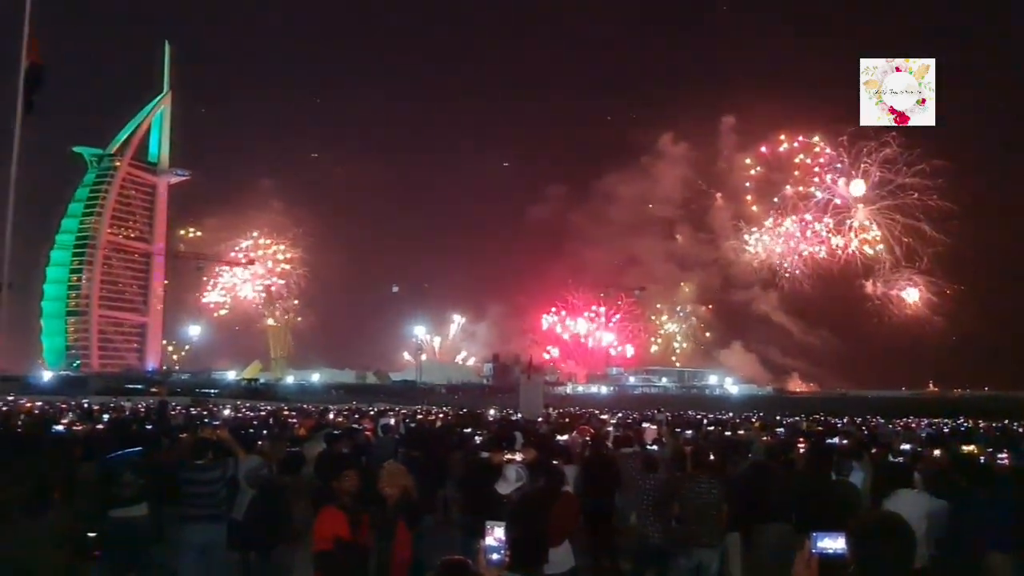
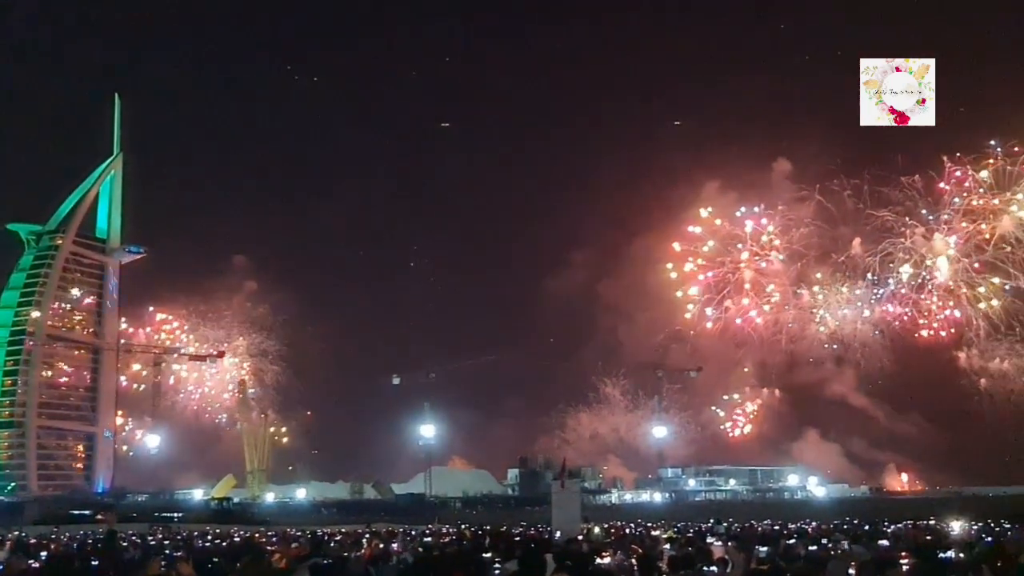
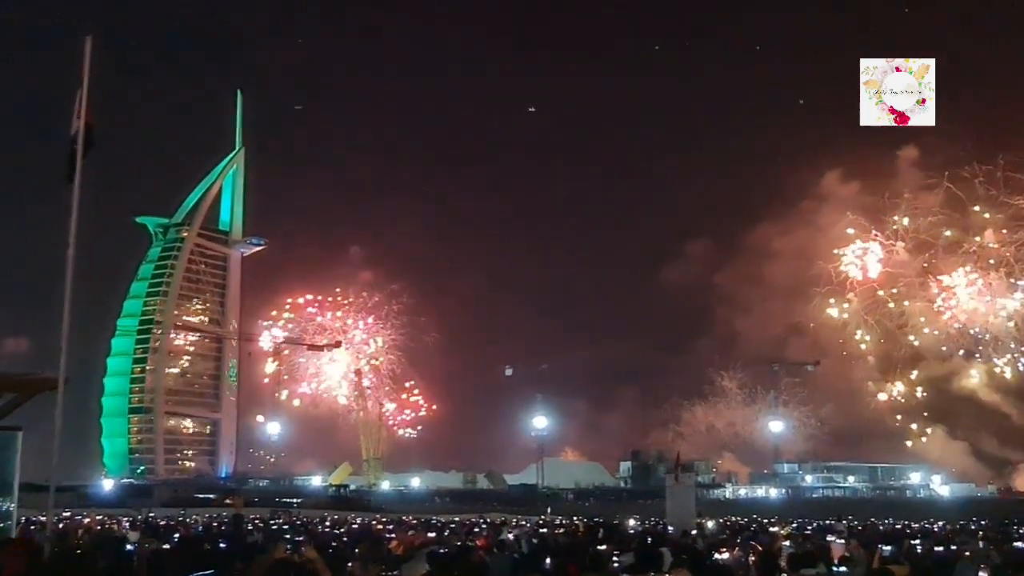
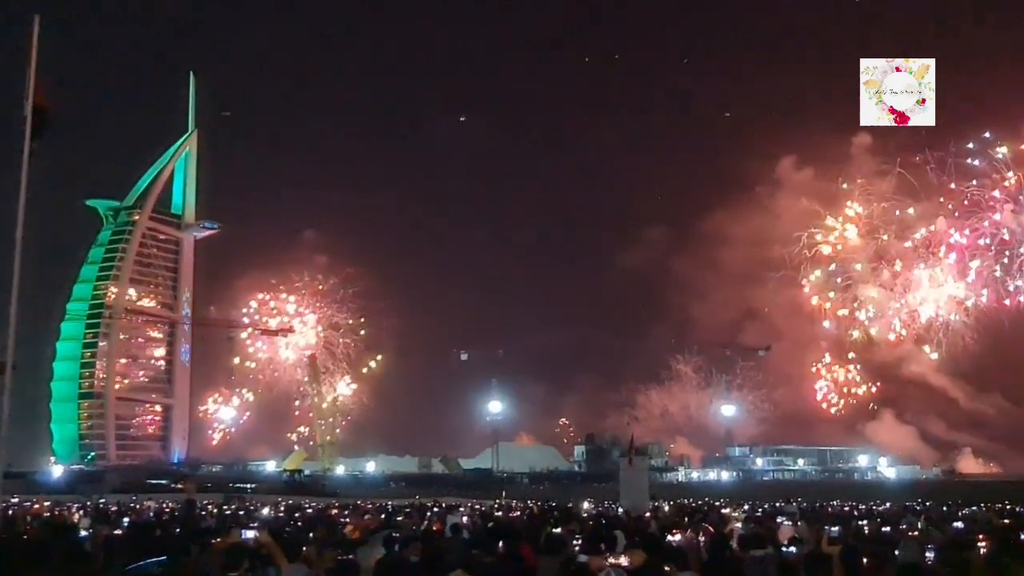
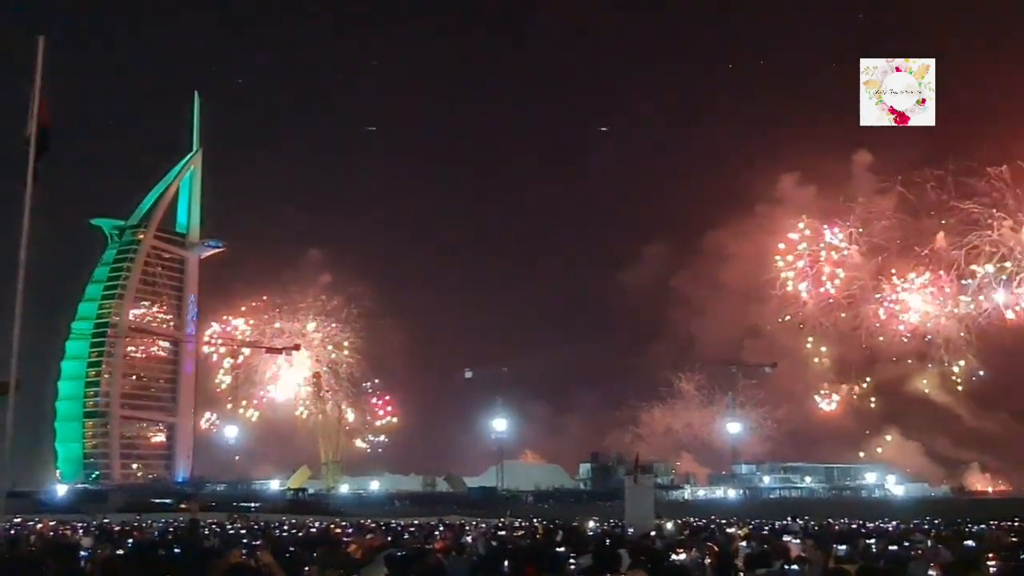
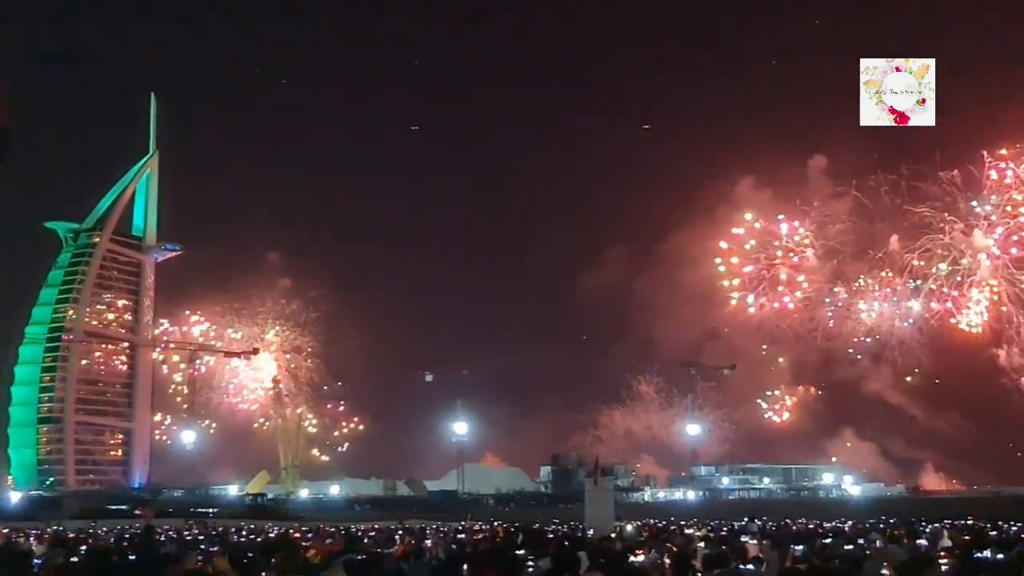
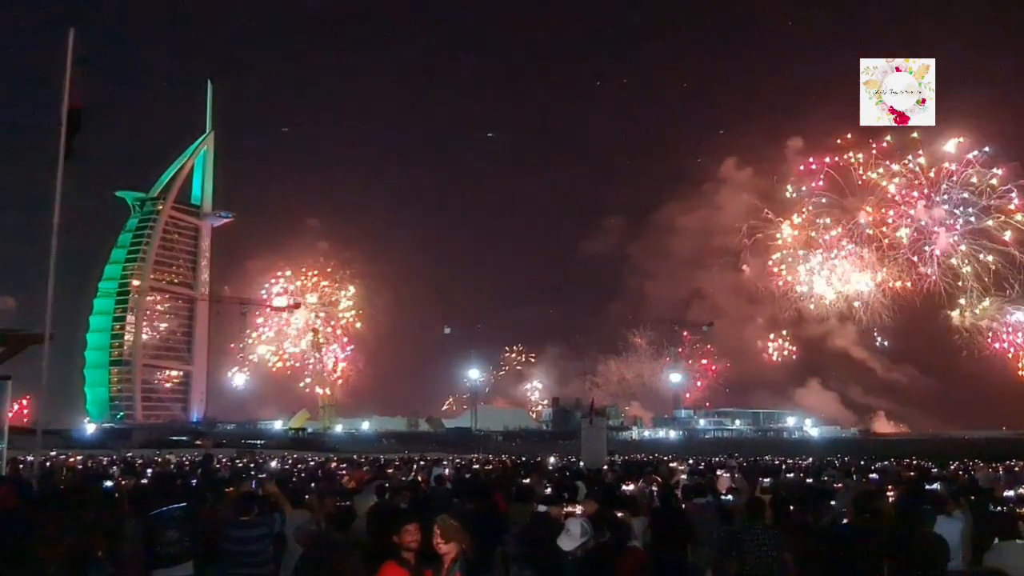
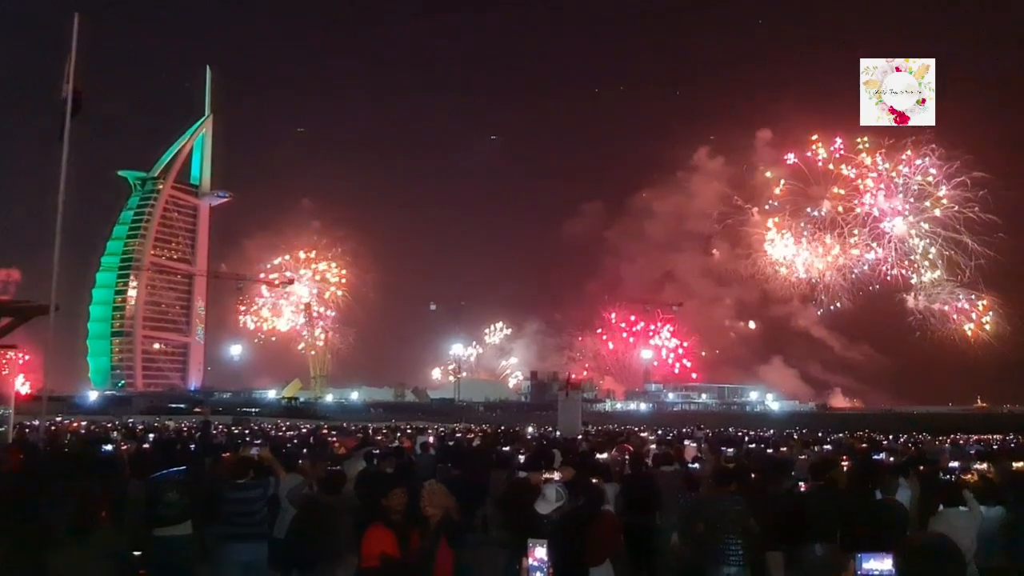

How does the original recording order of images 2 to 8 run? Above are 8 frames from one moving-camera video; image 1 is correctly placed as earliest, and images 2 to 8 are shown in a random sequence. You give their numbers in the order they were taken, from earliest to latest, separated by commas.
8, 7, 4, 3, 5, 6, 2
